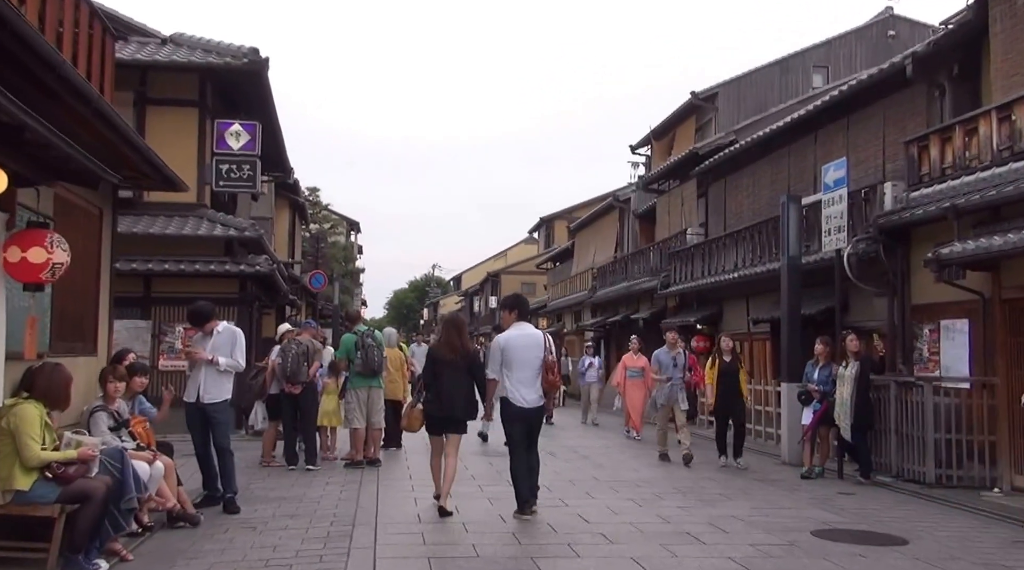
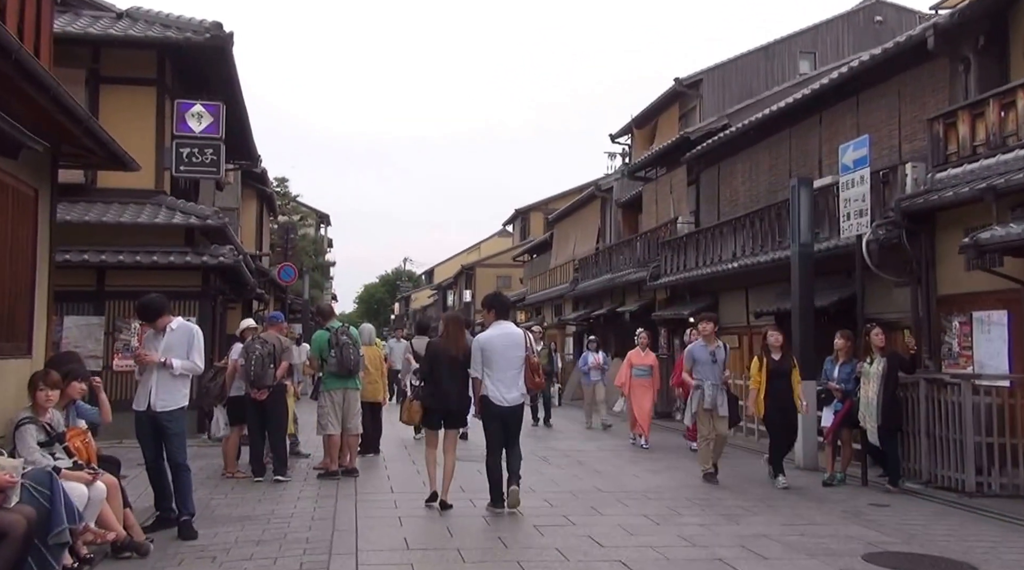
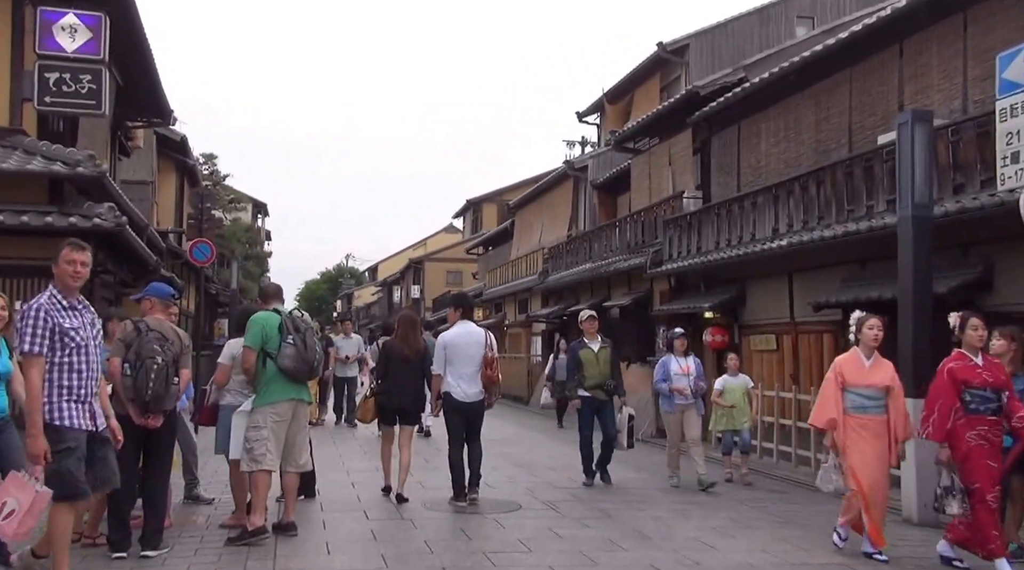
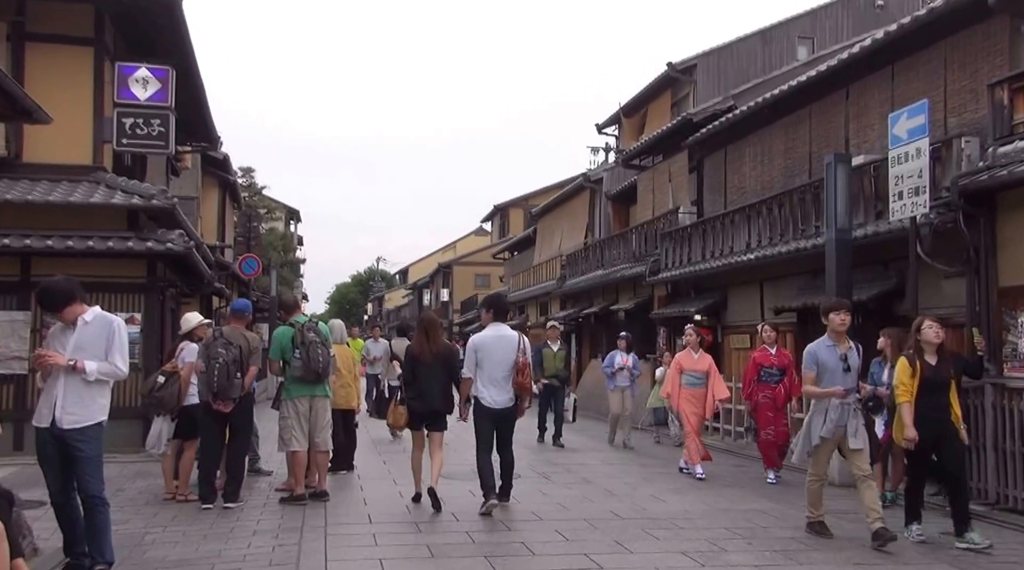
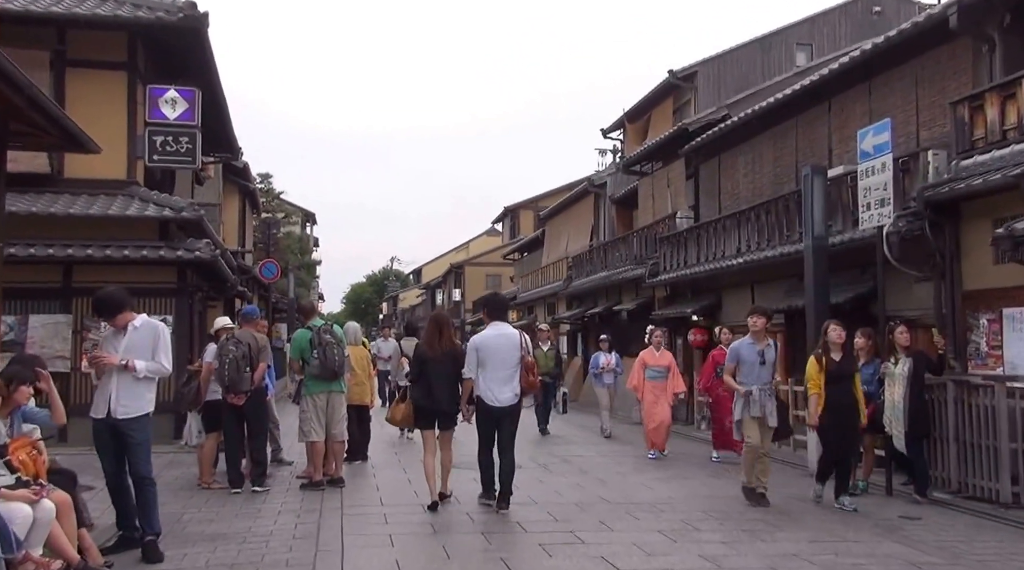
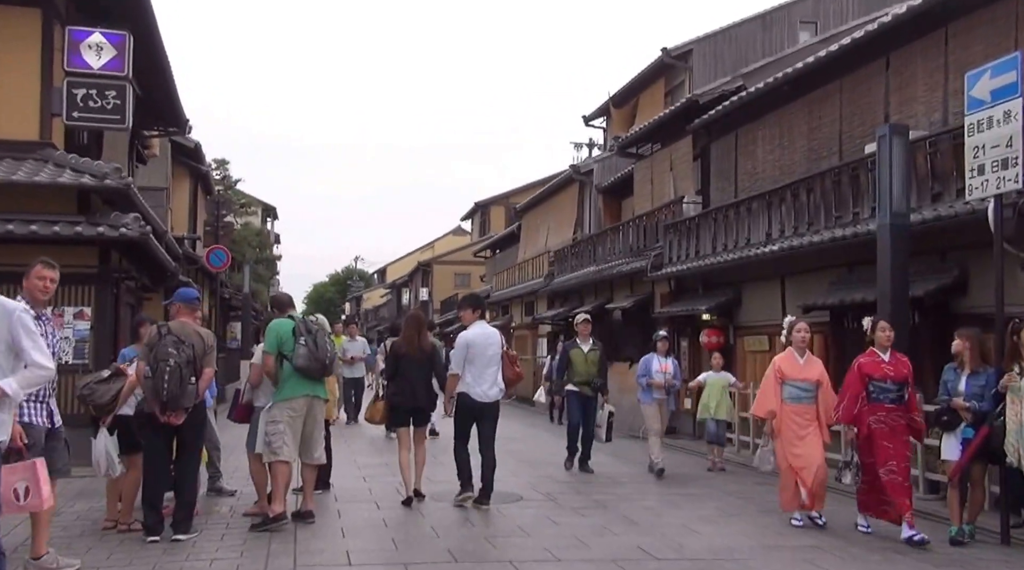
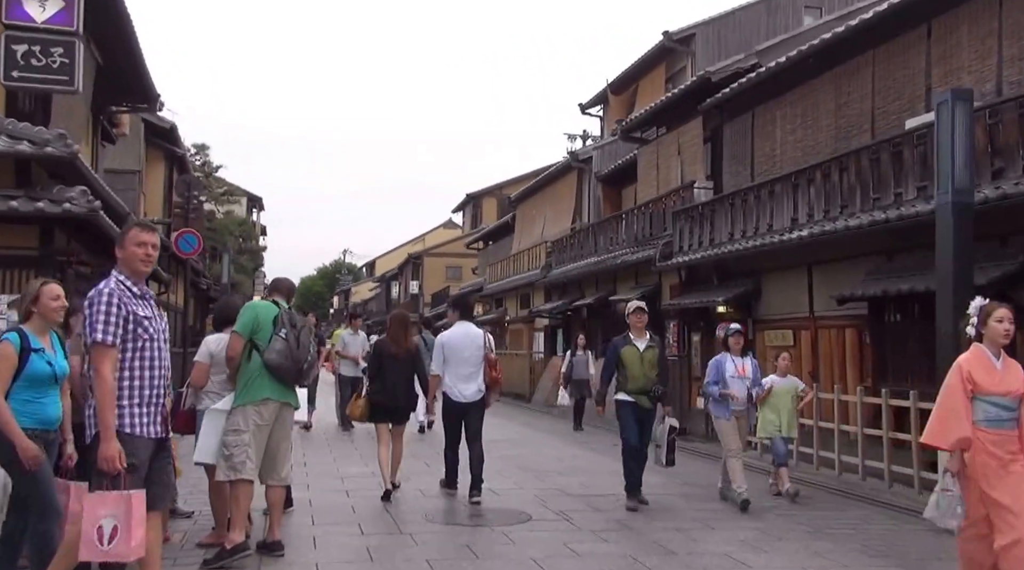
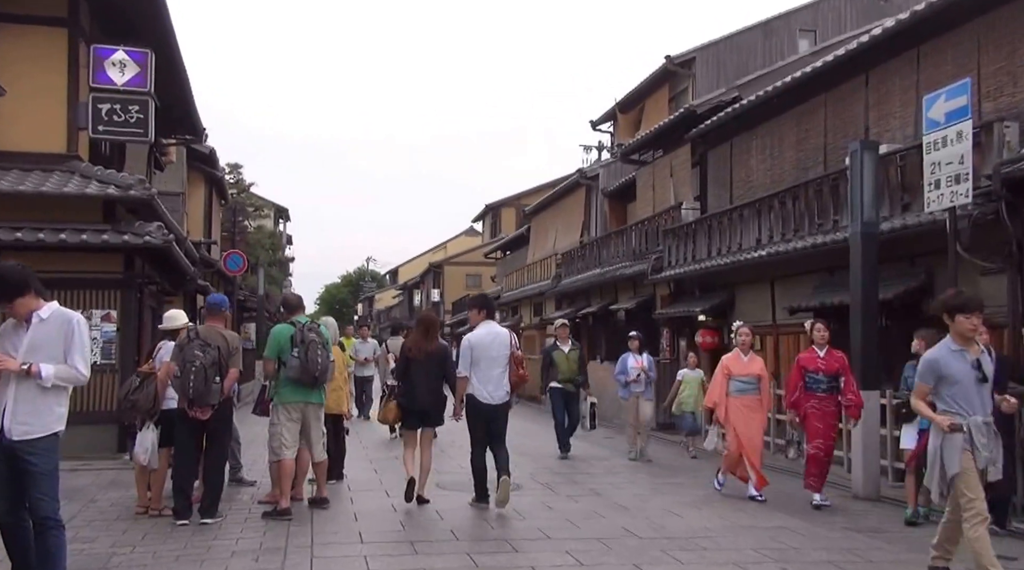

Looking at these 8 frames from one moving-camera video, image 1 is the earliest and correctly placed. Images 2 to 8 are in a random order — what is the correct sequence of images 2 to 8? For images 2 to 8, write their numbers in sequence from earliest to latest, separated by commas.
2, 5, 4, 8, 6, 3, 7
